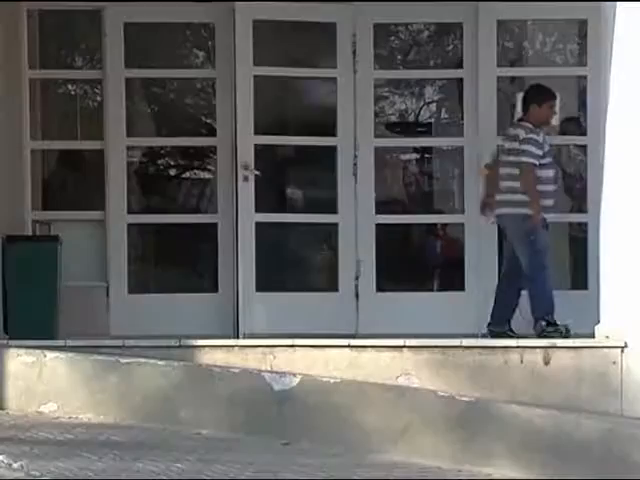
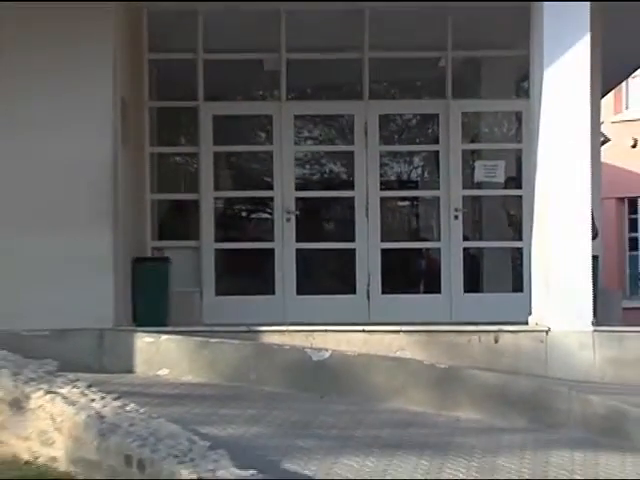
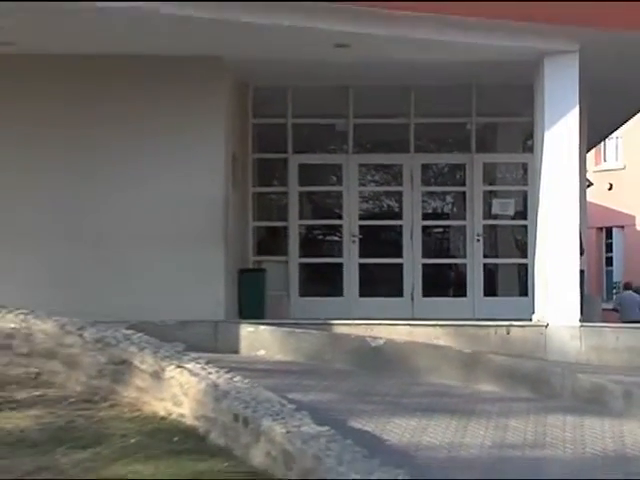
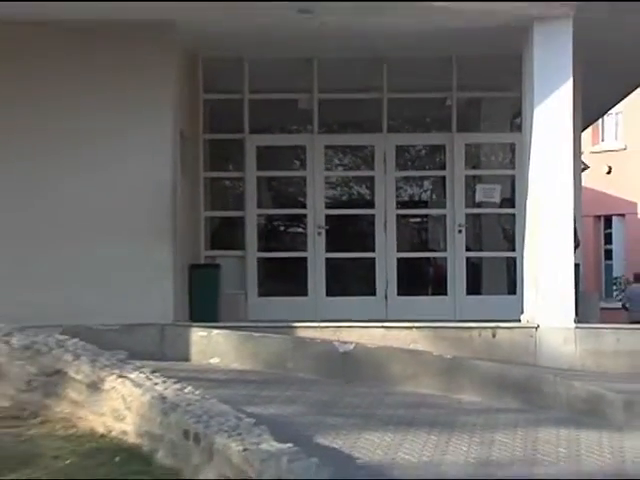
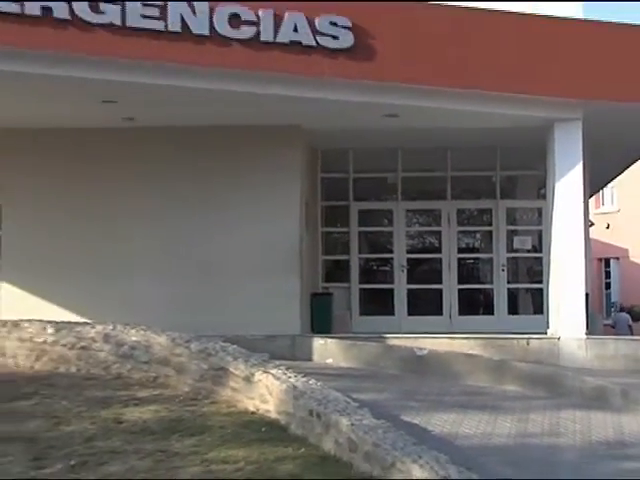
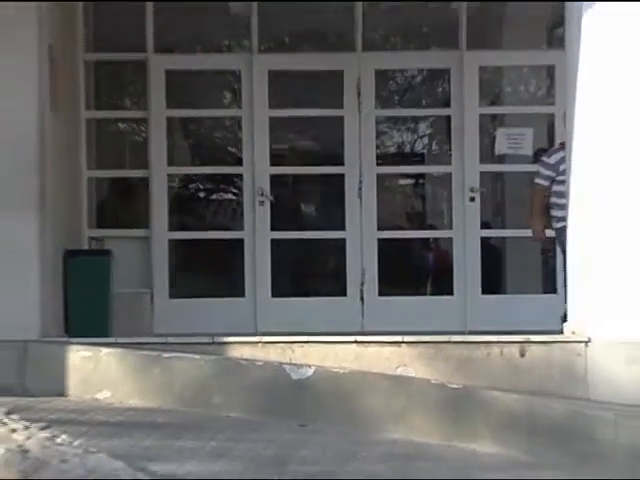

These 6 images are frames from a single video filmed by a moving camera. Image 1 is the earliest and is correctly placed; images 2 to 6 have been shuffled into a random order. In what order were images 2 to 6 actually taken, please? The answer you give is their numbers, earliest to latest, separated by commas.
6, 2, 4, 3, 5
